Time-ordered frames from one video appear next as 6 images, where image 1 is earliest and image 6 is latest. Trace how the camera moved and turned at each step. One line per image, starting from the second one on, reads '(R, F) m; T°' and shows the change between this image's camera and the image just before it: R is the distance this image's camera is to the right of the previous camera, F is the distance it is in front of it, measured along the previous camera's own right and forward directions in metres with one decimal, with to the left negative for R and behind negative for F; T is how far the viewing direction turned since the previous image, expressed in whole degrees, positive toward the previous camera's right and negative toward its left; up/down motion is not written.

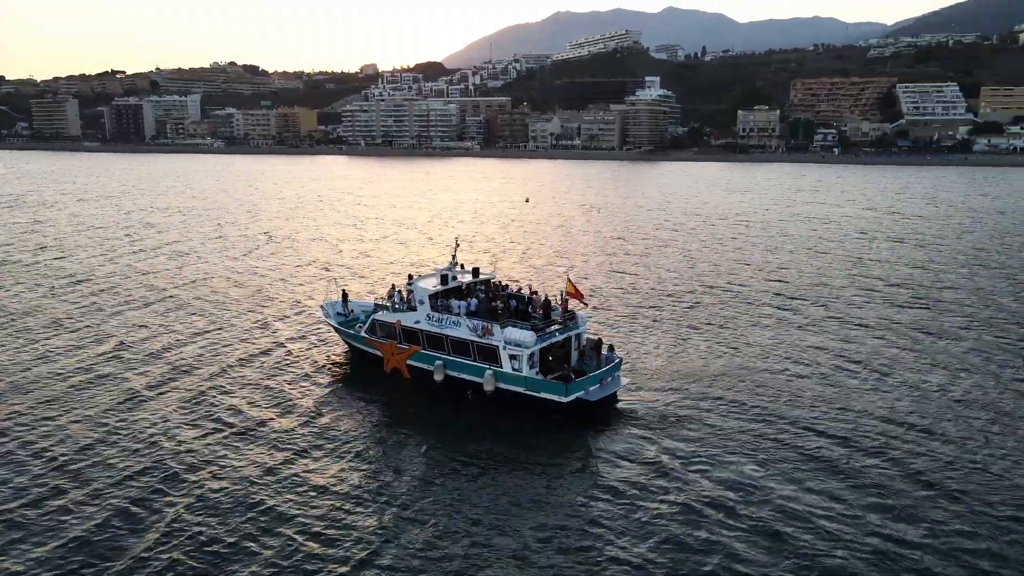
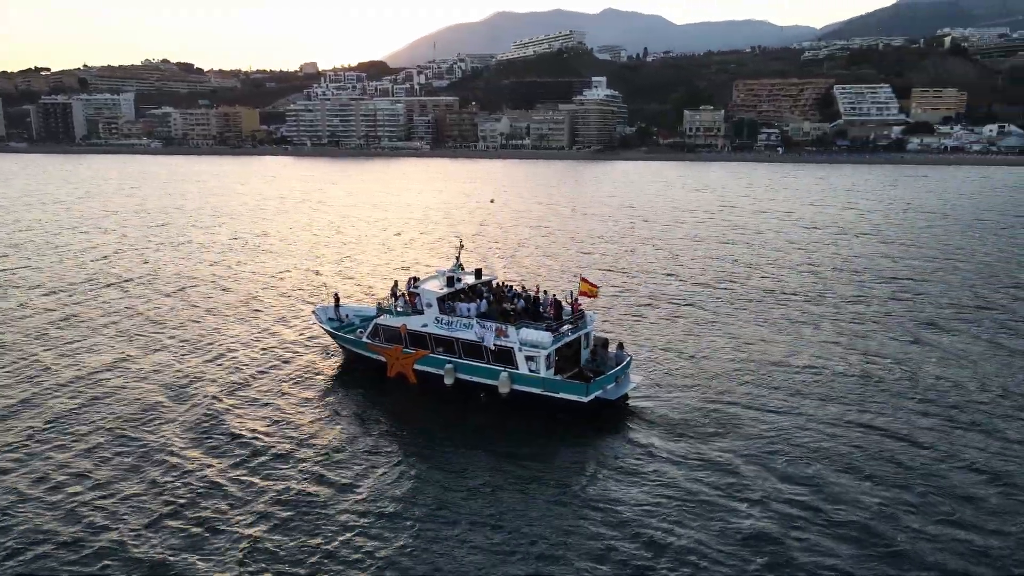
(-2.2, +0.2) m; +5°
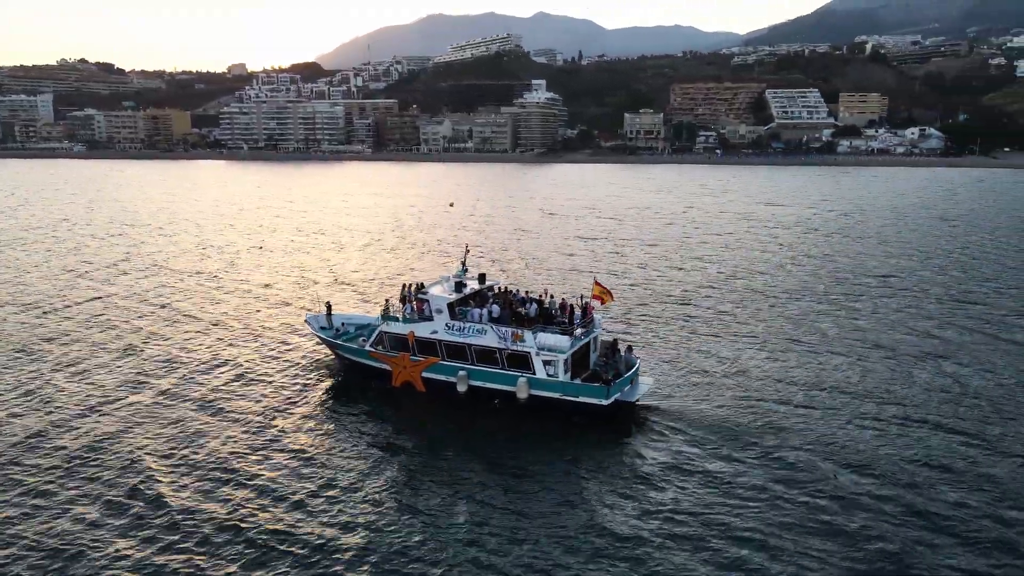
(-2.5, +0.2) m; +5°
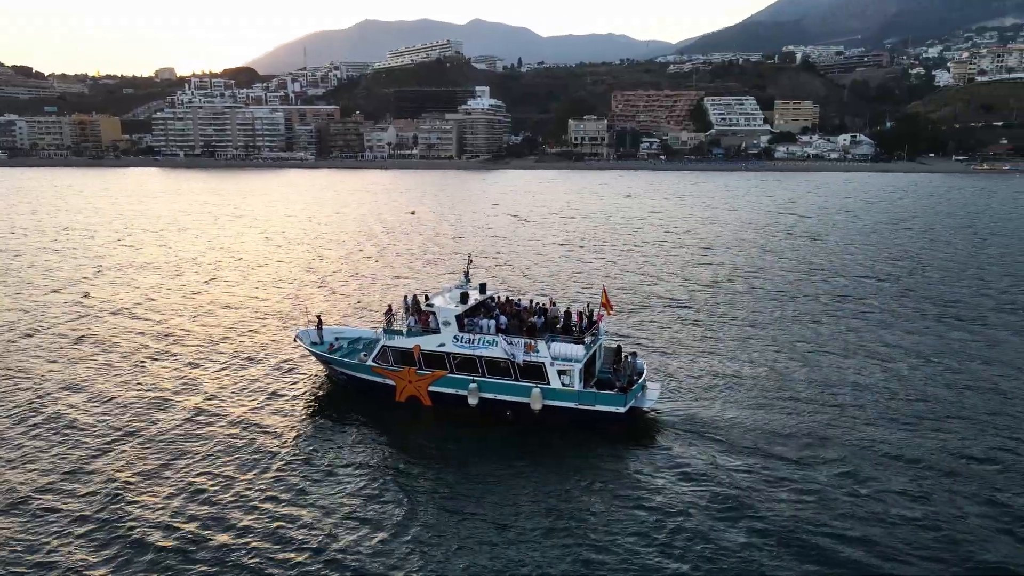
(-2.3, +0.3) m; +5°
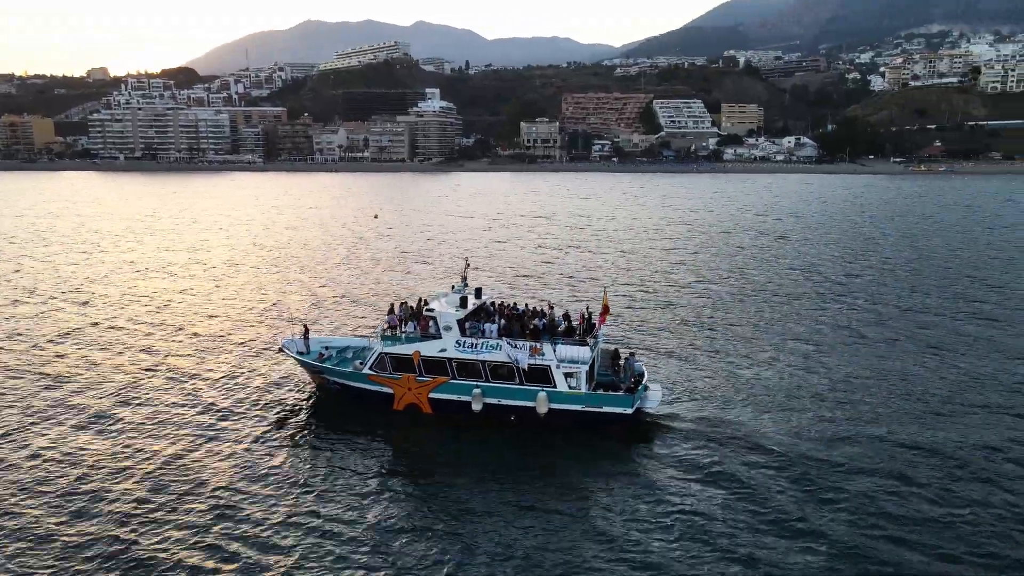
(-1.8, +0.3) m; +4°
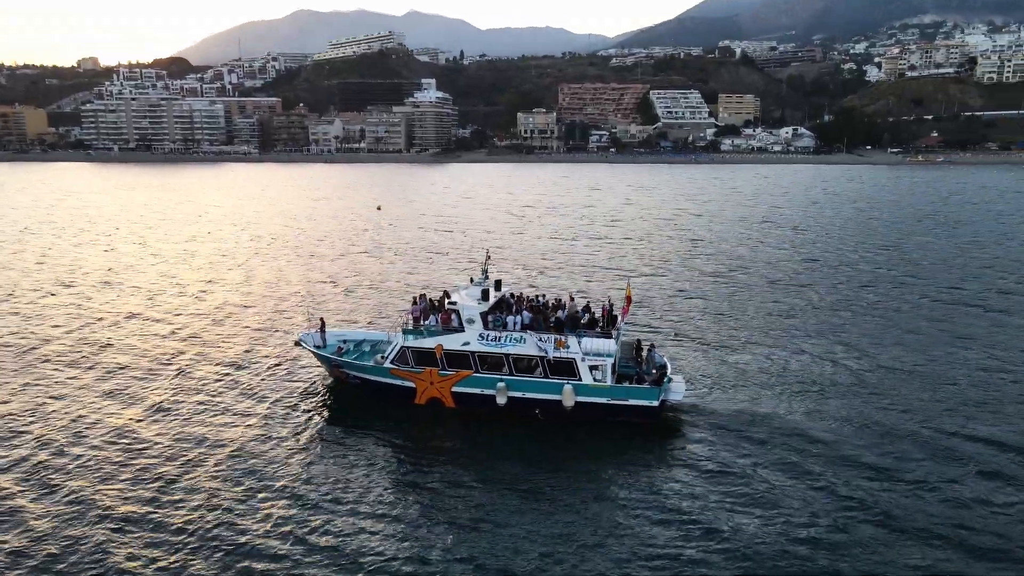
(-1.0, +0.2) m; +1°
